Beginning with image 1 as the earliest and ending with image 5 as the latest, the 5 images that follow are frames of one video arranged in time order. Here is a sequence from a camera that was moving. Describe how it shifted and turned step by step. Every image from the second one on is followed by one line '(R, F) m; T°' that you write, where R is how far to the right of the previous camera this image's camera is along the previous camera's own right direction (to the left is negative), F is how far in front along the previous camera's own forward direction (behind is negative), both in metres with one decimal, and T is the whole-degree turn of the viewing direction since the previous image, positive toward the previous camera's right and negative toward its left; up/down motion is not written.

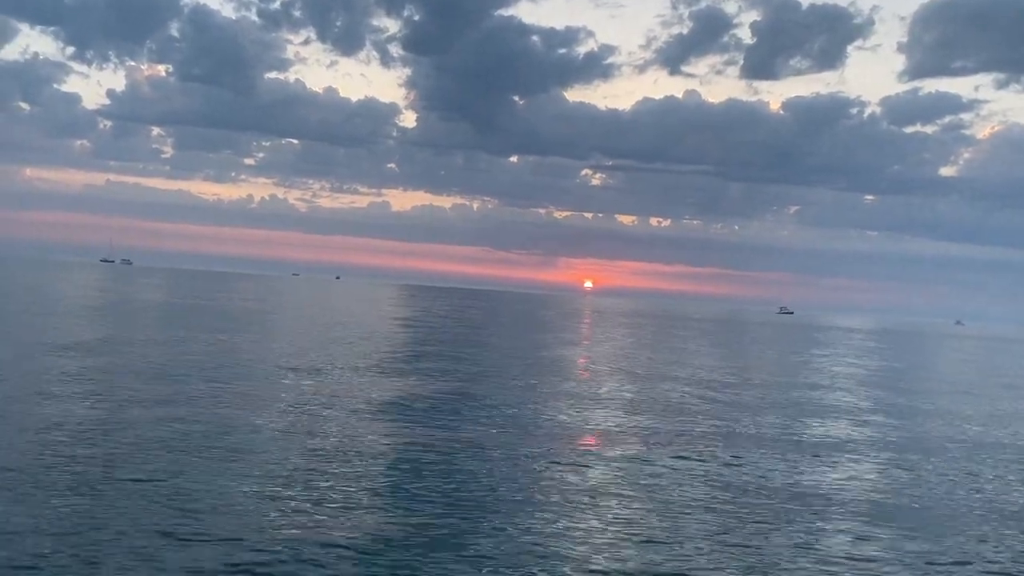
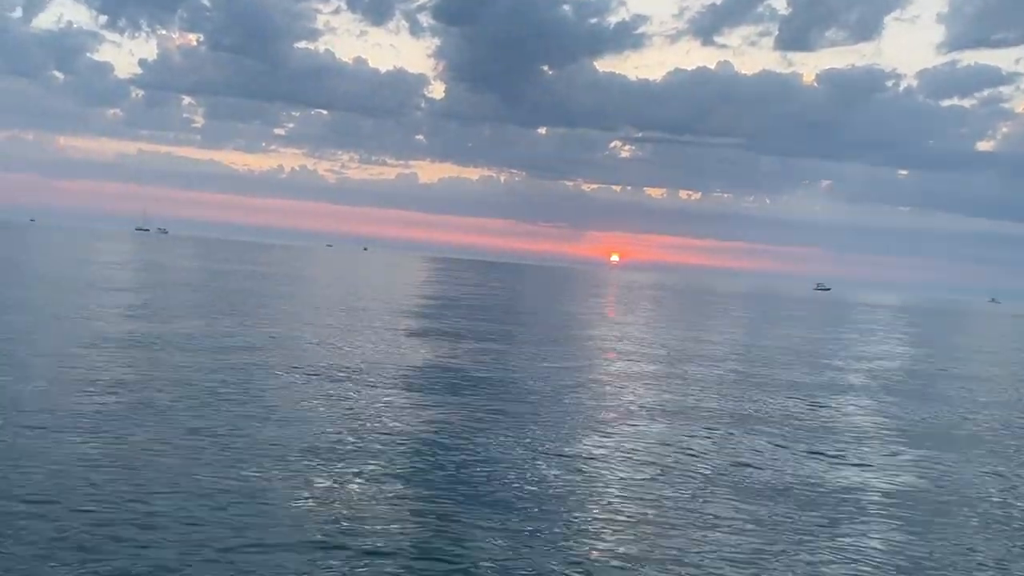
(-0.9, -1.1) m; -2°
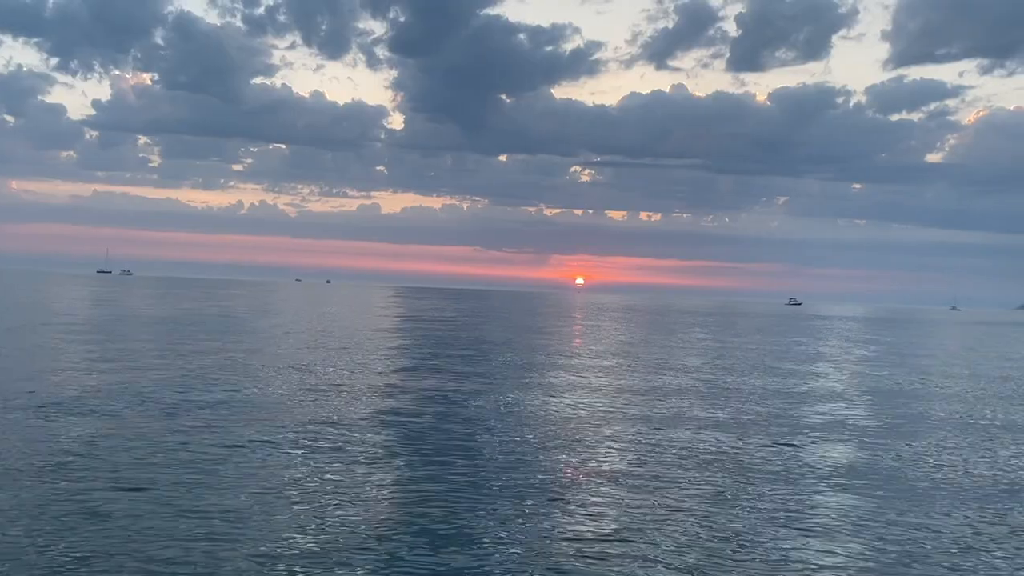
(-0.2, +1.1) m; +2°
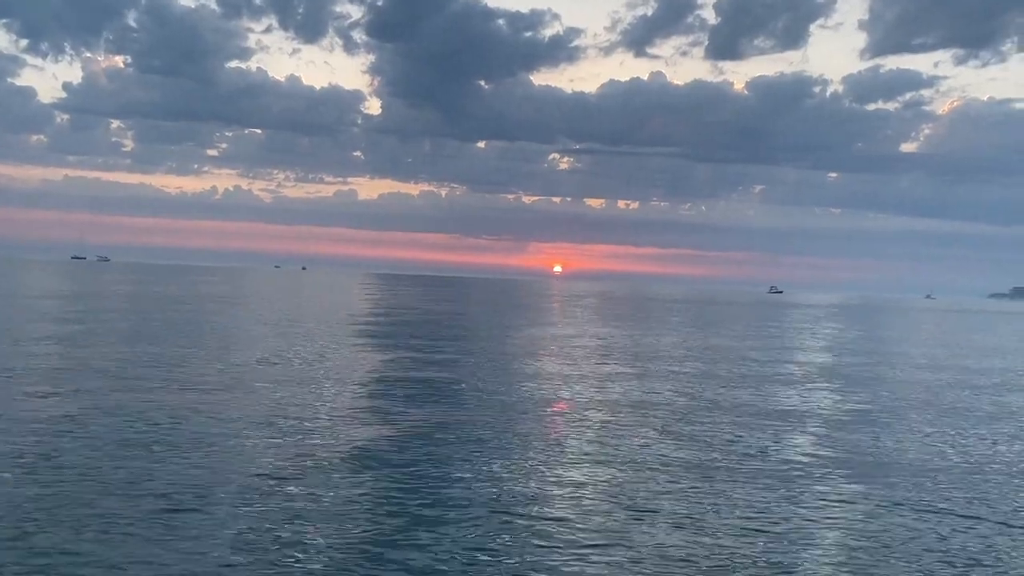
(-0.2, +1.1) m; +2°
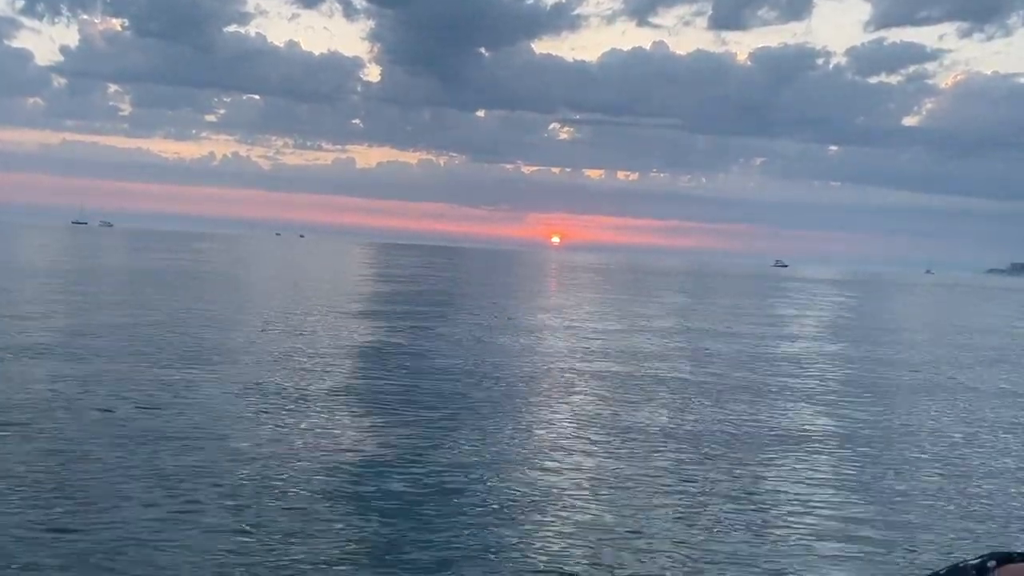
(0.0, -0.5) m; 0°
